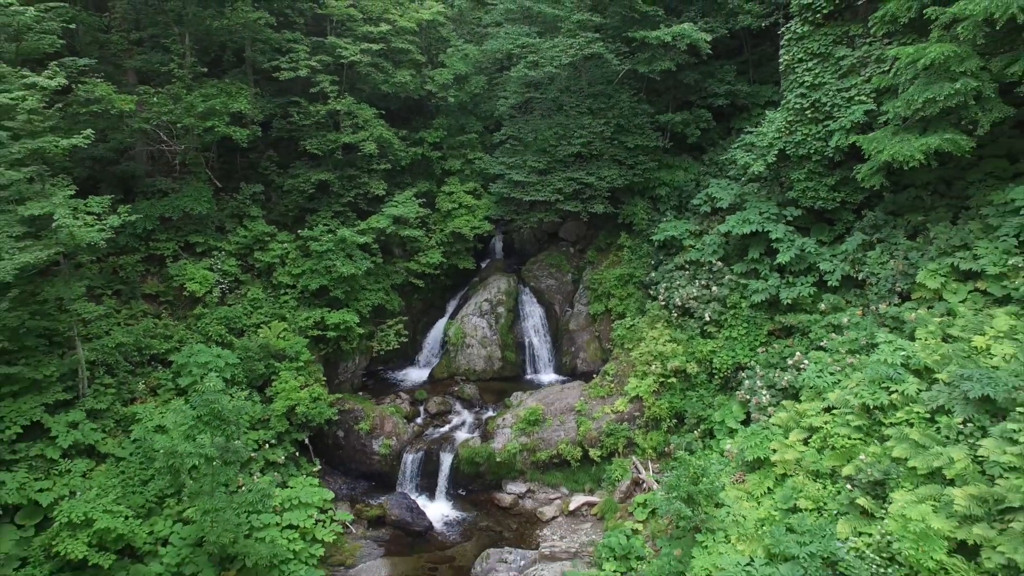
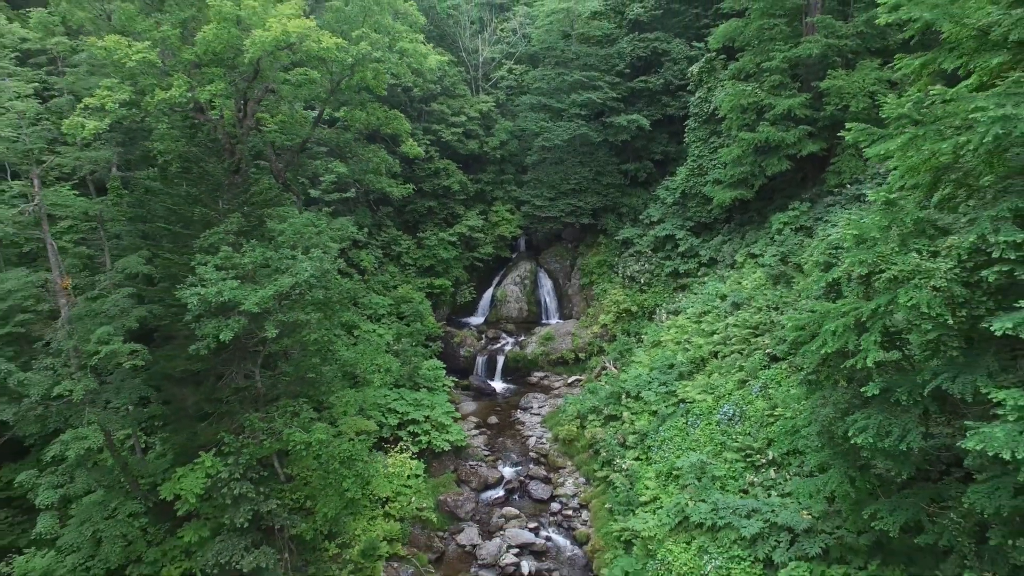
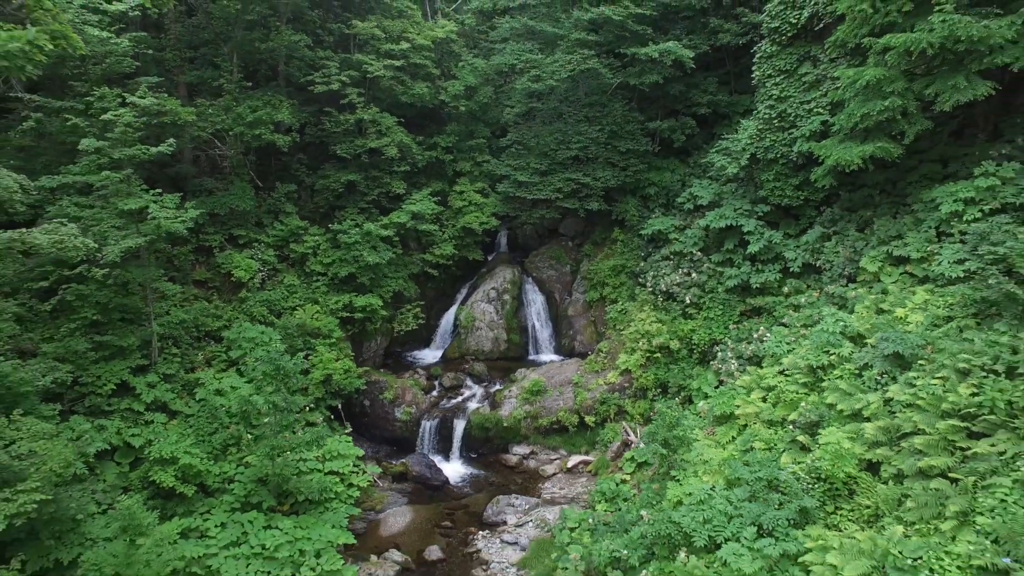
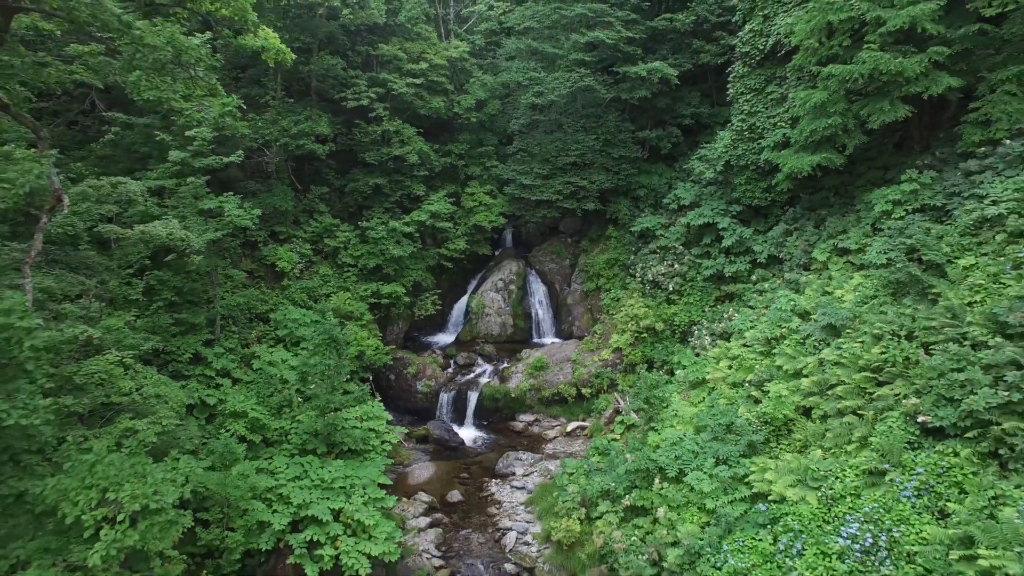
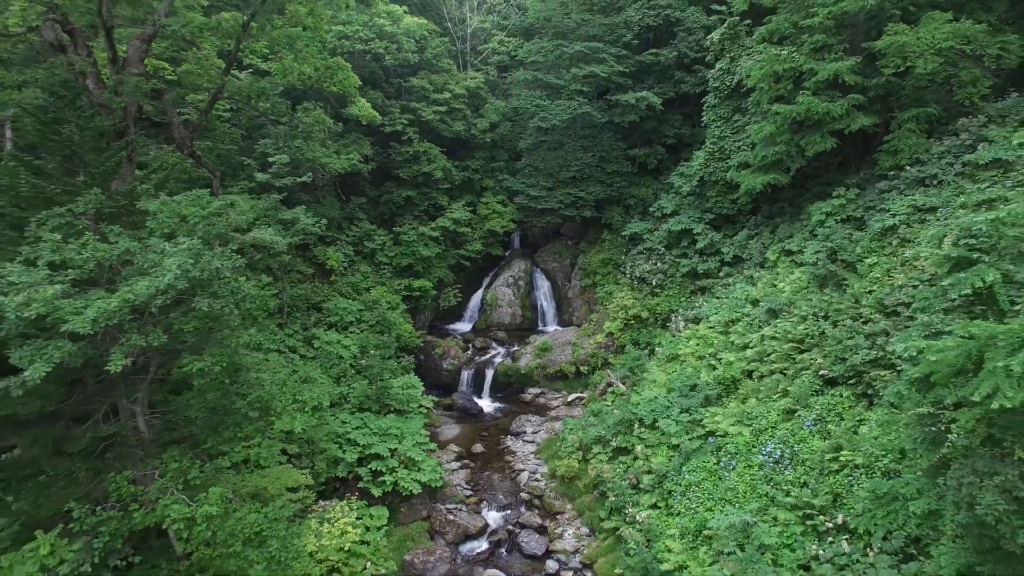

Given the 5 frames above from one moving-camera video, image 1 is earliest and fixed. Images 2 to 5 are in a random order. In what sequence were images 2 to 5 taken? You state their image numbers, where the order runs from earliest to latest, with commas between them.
3, 4, 5, 2
